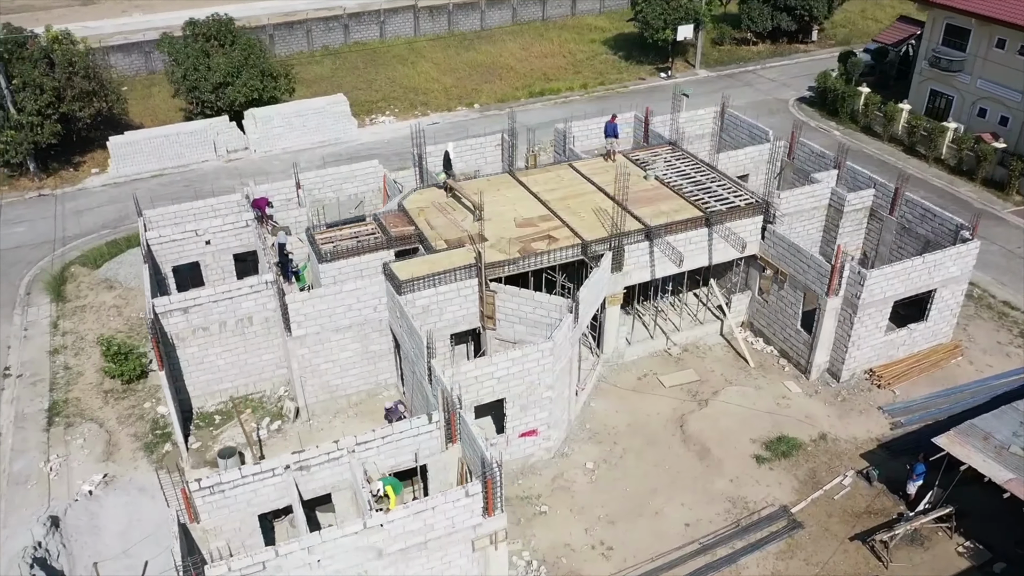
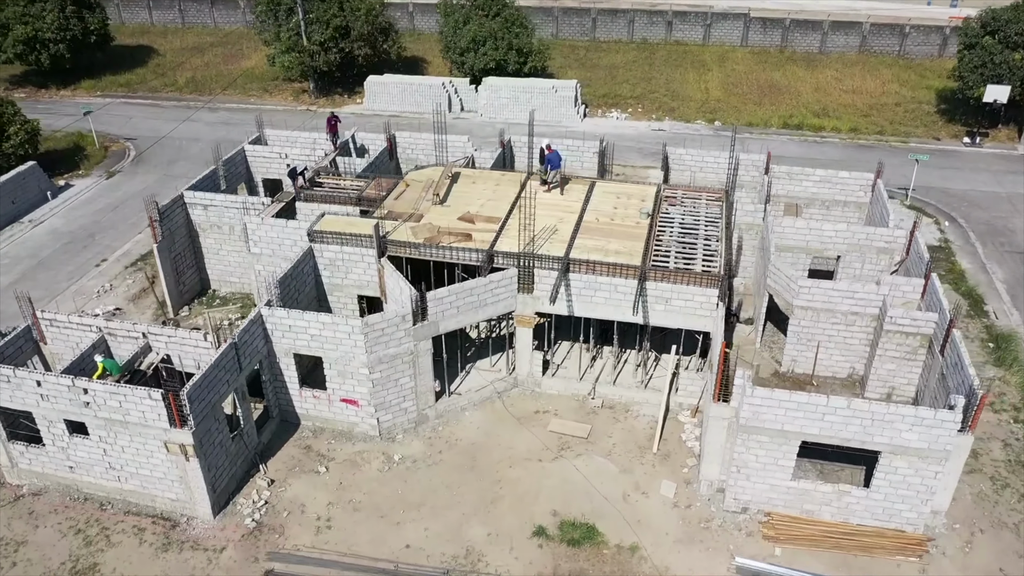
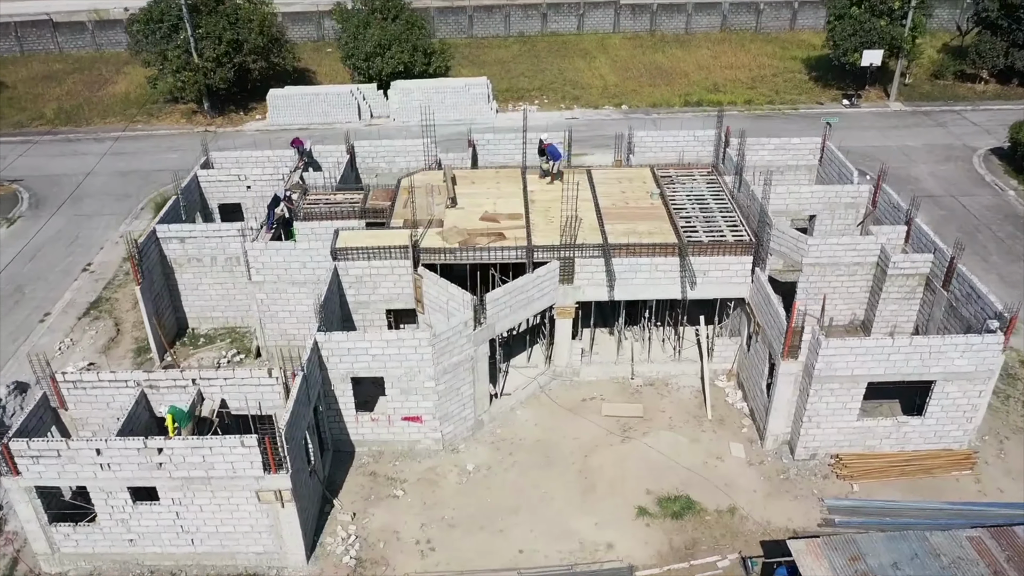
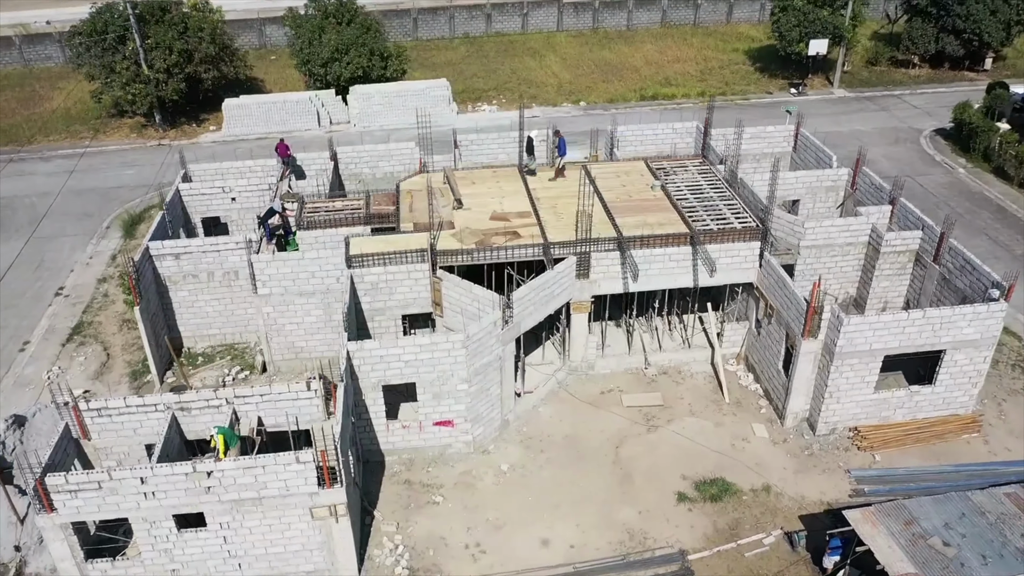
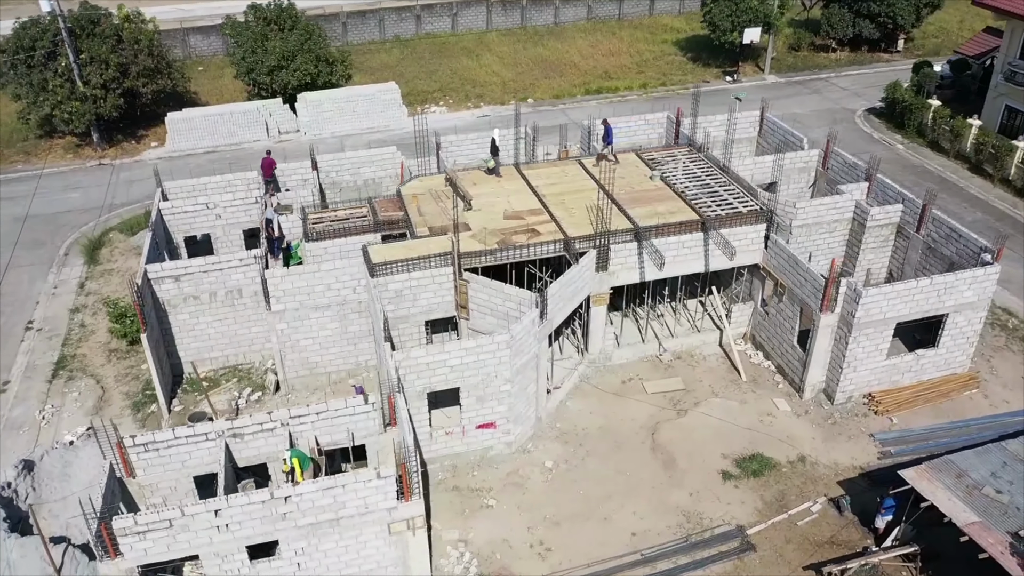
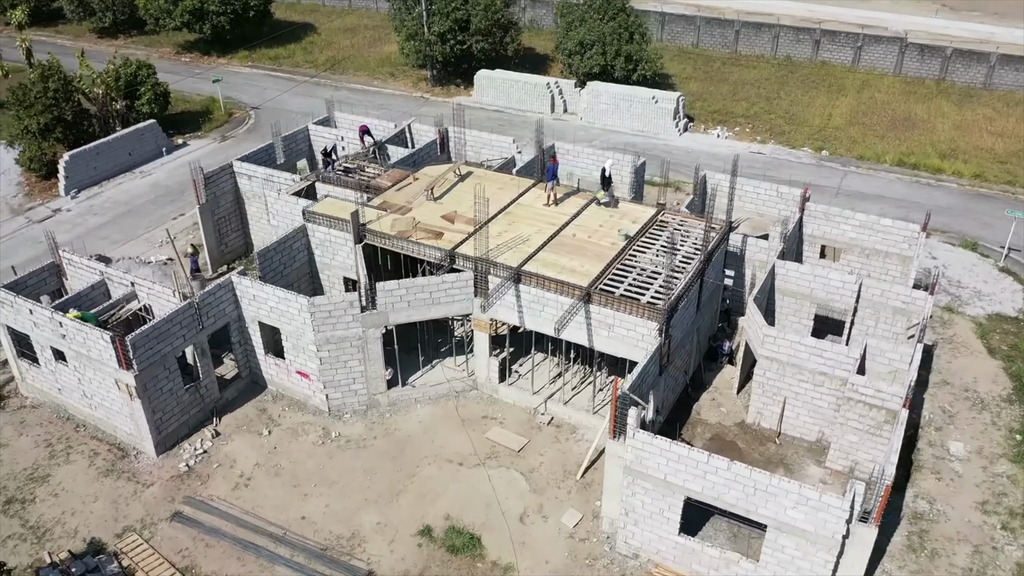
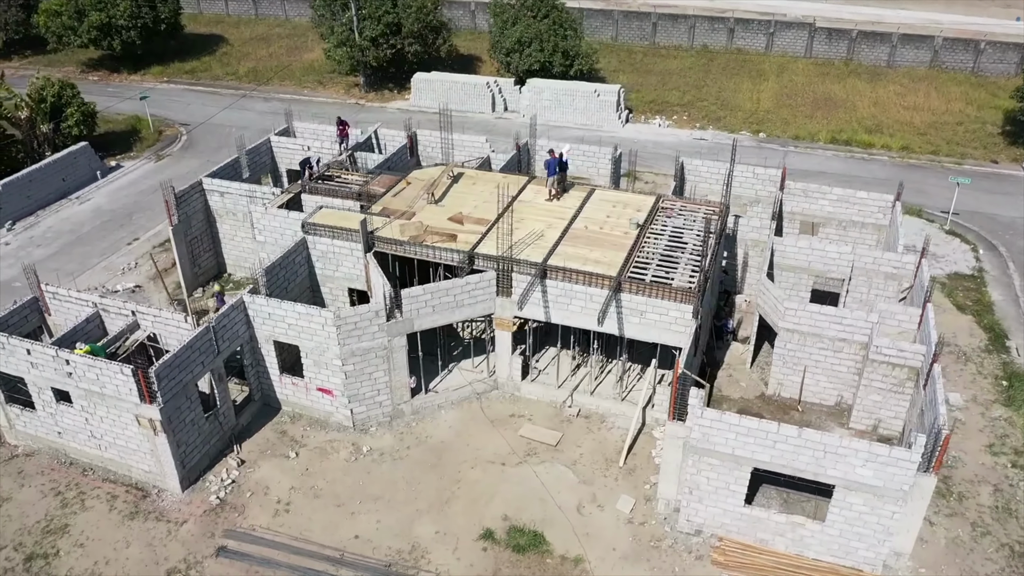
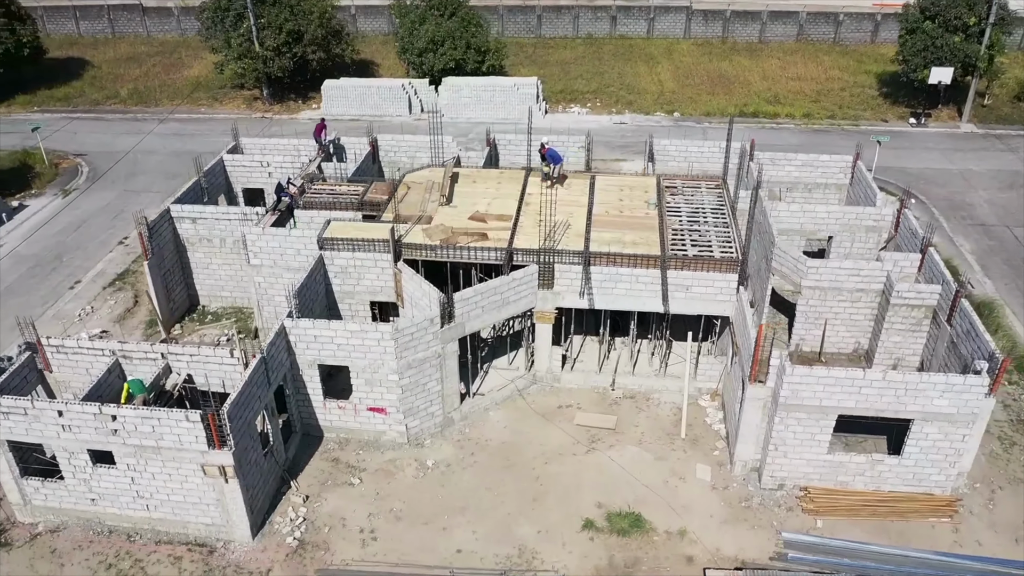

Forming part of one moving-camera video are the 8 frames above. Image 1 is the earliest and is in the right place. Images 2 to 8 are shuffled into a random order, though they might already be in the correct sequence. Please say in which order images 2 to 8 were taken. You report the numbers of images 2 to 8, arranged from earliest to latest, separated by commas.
5, 4, 3, 8, 2, 7, 6
